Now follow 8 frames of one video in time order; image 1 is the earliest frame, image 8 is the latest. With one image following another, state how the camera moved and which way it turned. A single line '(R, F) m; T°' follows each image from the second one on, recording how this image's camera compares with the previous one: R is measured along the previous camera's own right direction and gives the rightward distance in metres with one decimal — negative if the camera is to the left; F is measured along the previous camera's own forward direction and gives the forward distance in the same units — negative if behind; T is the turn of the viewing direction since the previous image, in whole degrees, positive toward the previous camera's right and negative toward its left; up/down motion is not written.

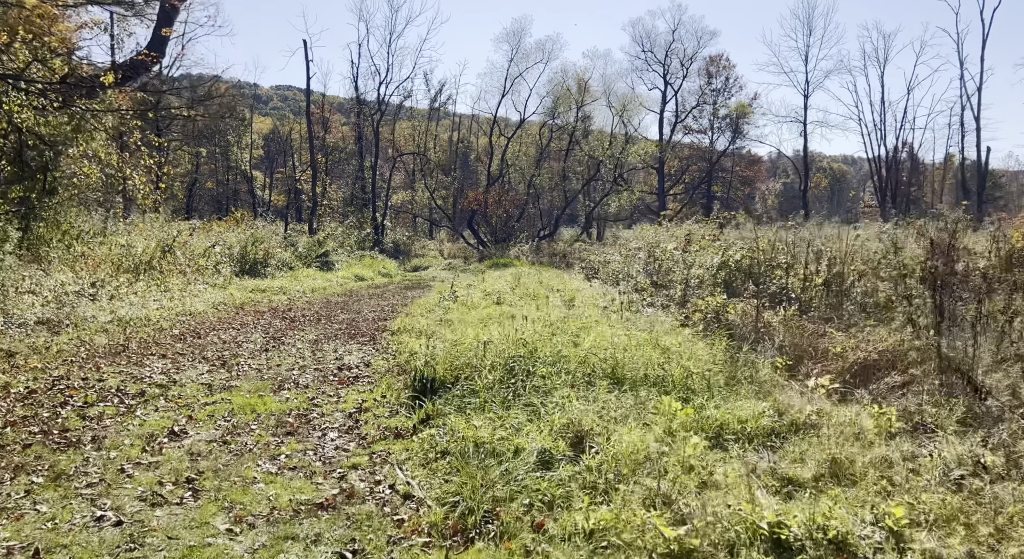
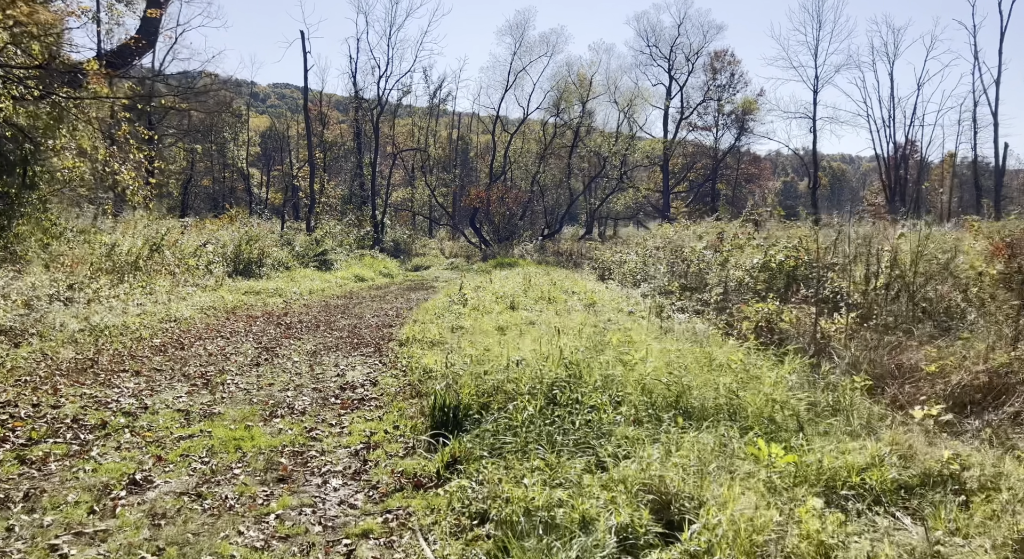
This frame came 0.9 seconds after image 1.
(-0.3, +1.3) m; 0°
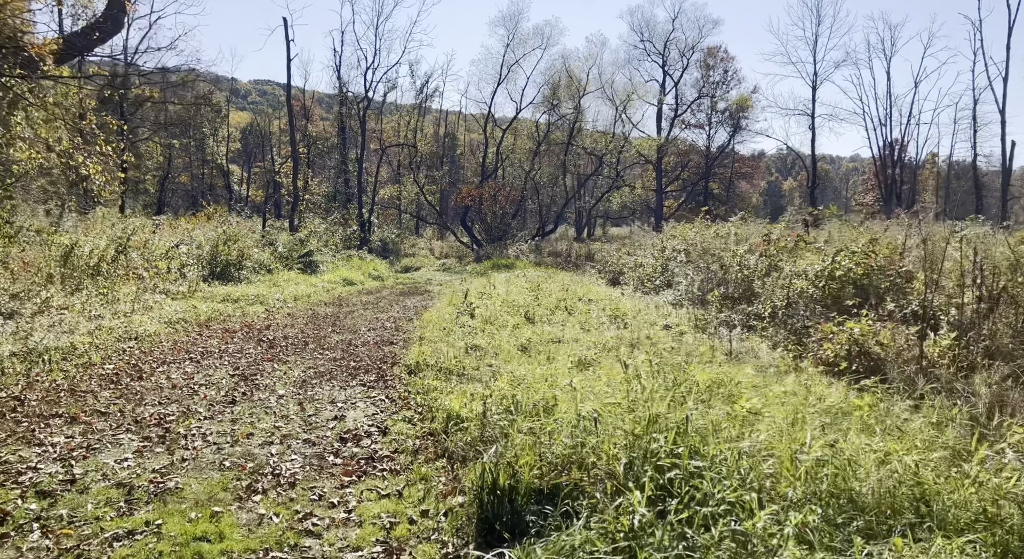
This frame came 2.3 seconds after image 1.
(-0.6, +1.8) m; +1°
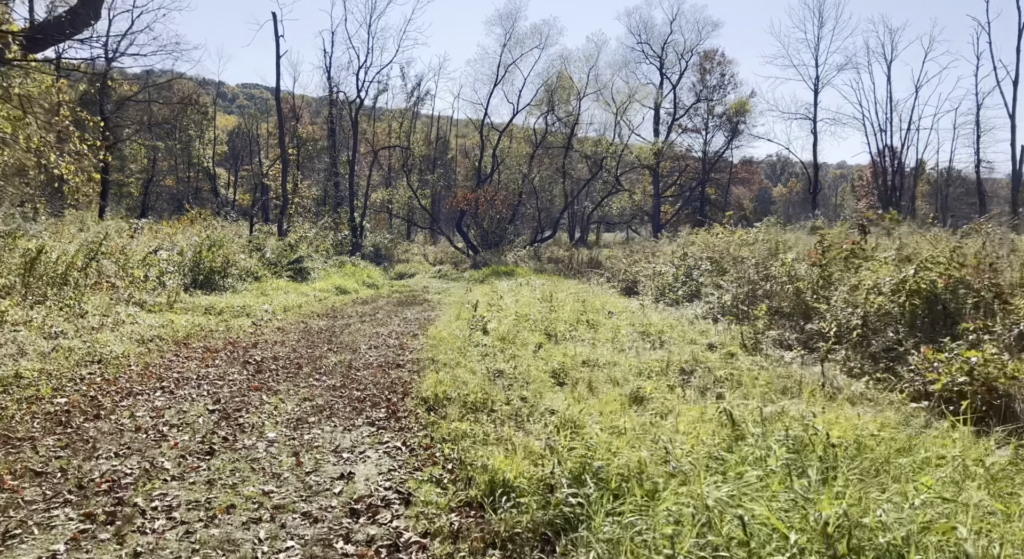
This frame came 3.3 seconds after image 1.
(-0.5, +1.5) m; +1°
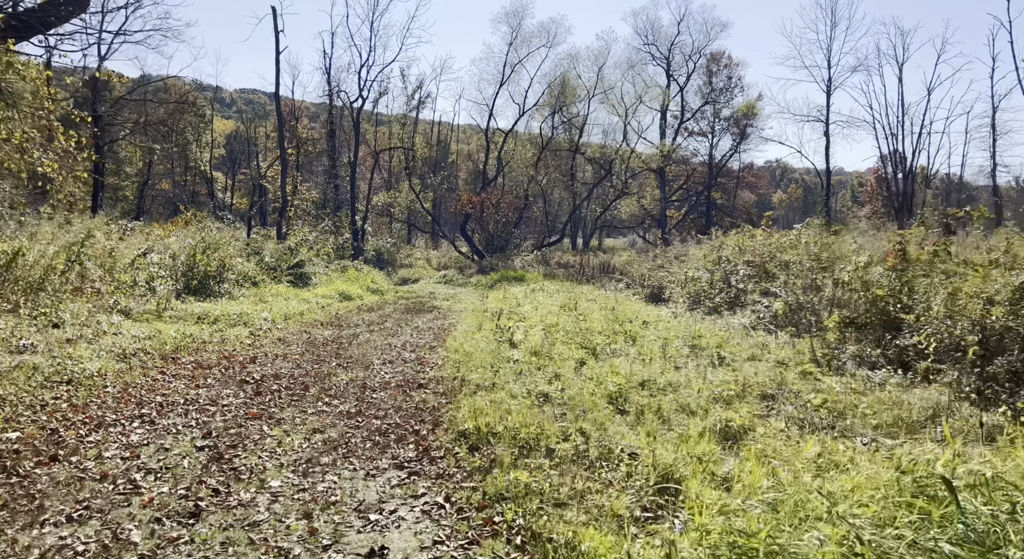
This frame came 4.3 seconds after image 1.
(-0.5, +1.4) m; 0°
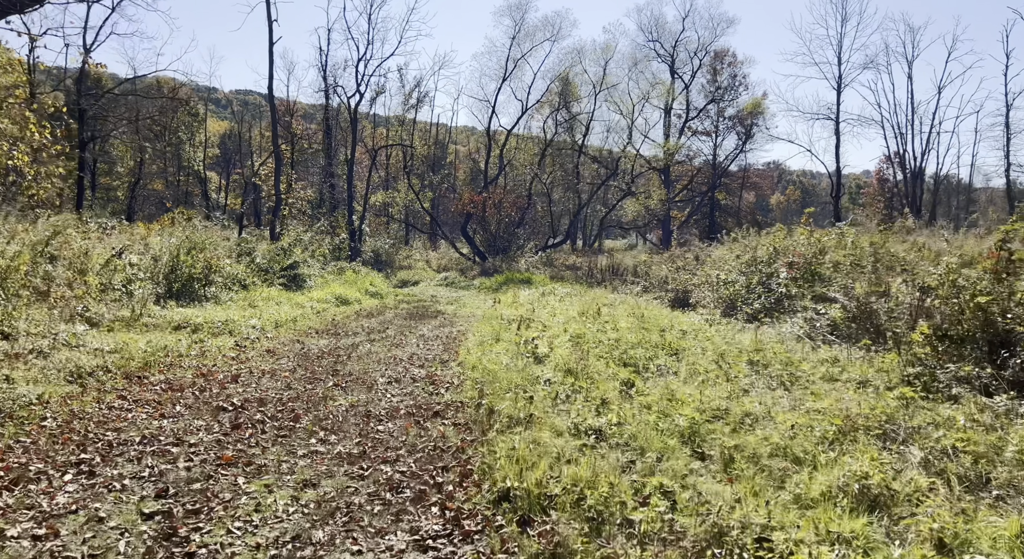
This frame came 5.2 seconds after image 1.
(-0.4, +1.5) m; 0°
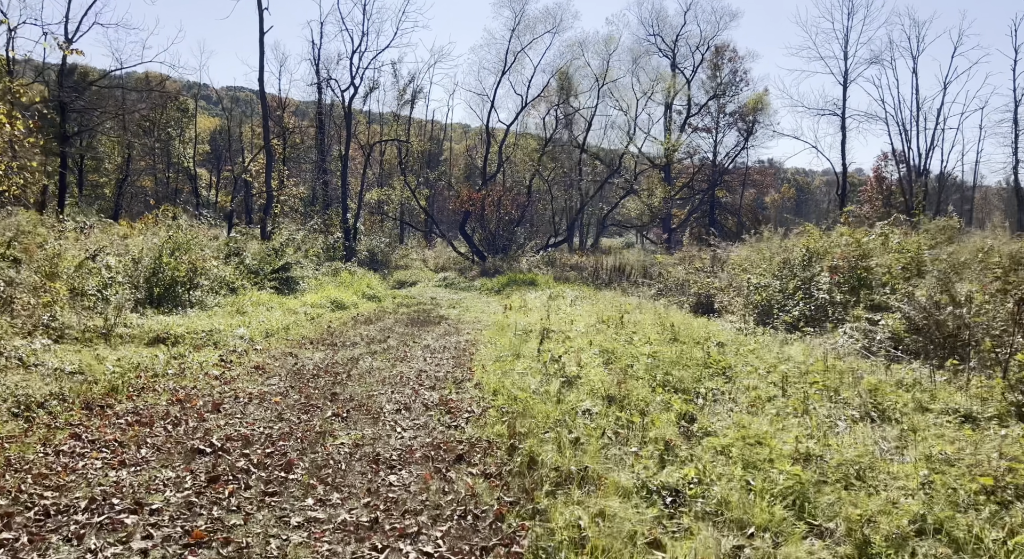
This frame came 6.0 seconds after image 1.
(-0.4, +1.3) m; +1°
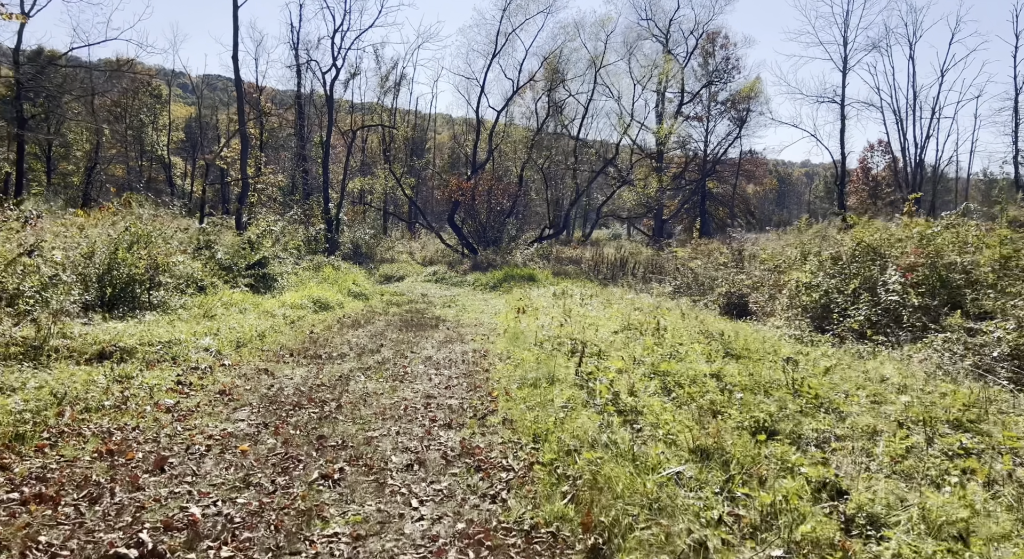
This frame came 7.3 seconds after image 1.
(-0.5, +2.0) m; +1°
